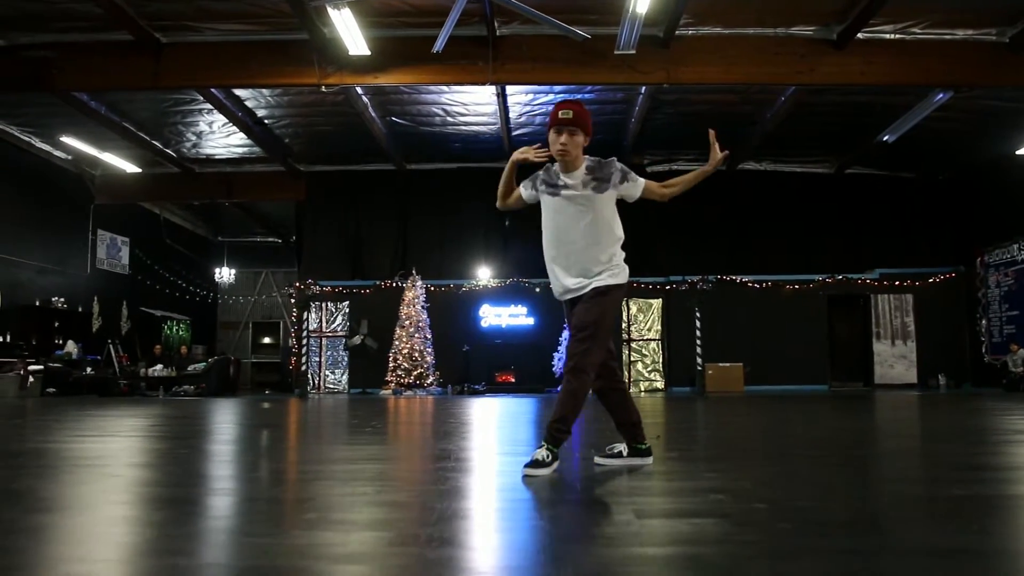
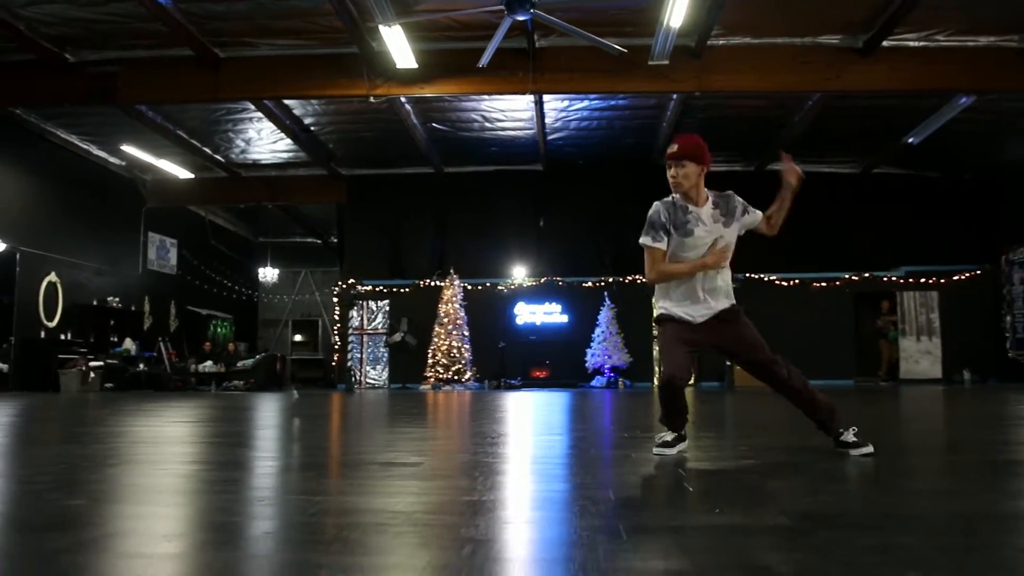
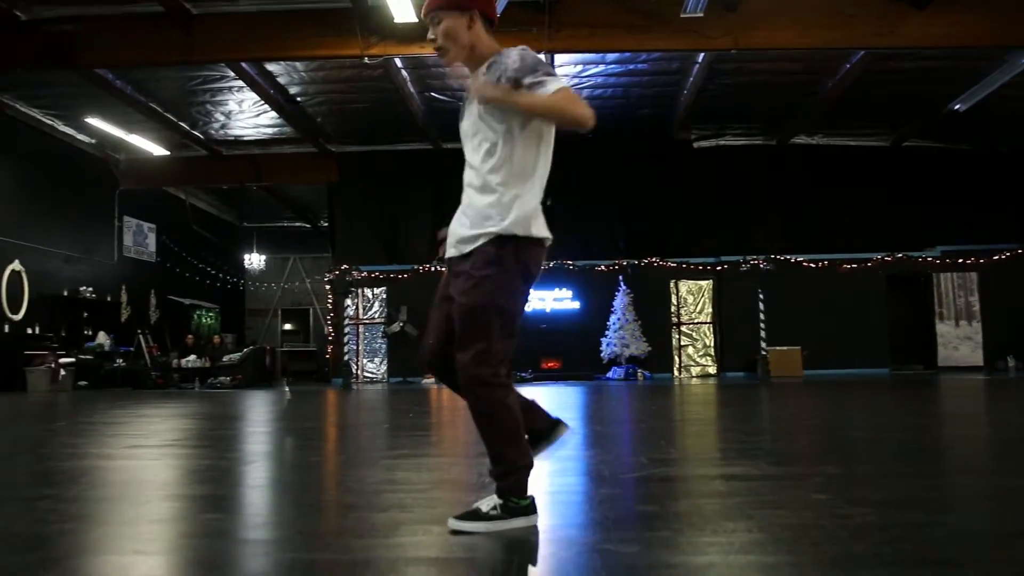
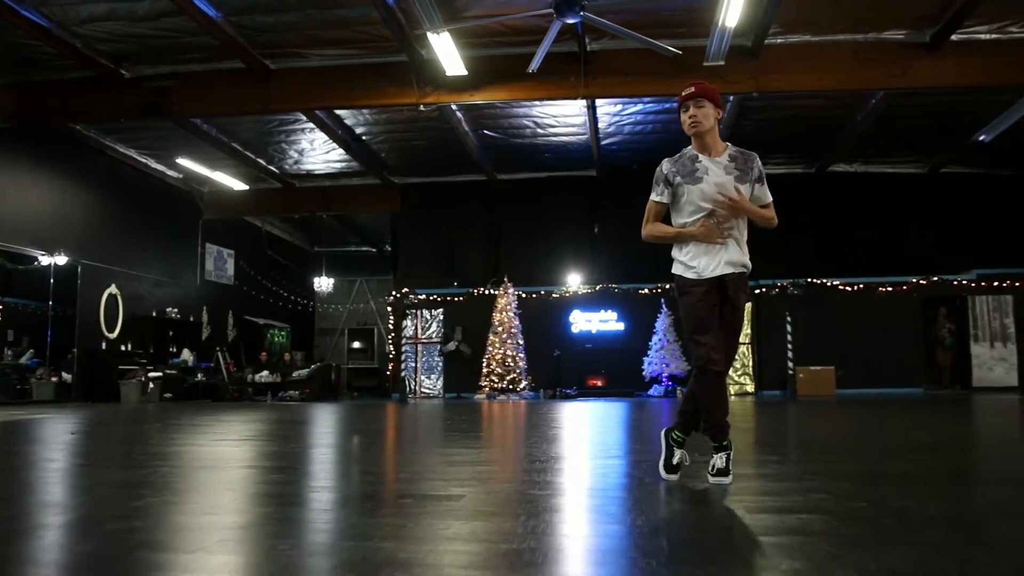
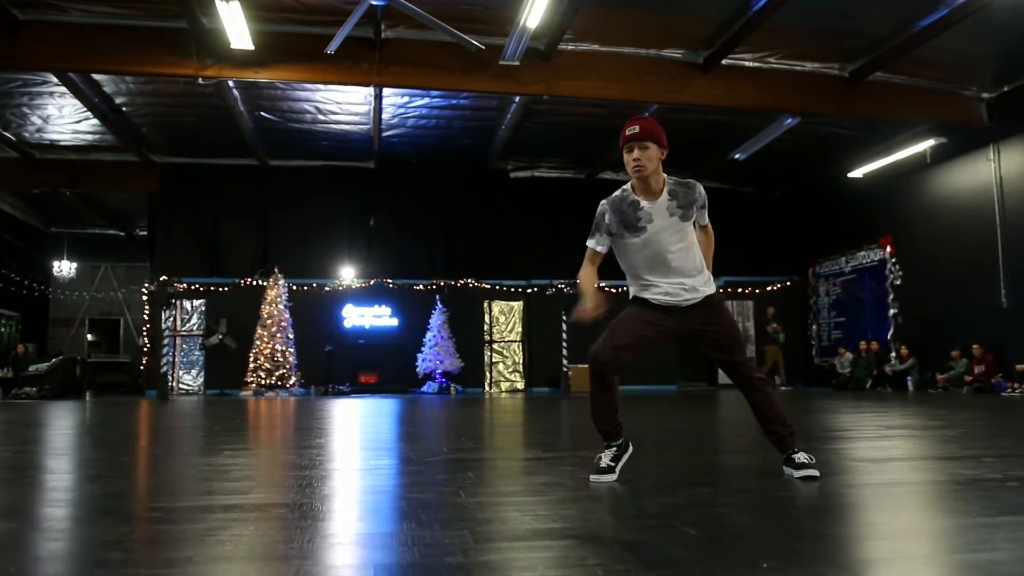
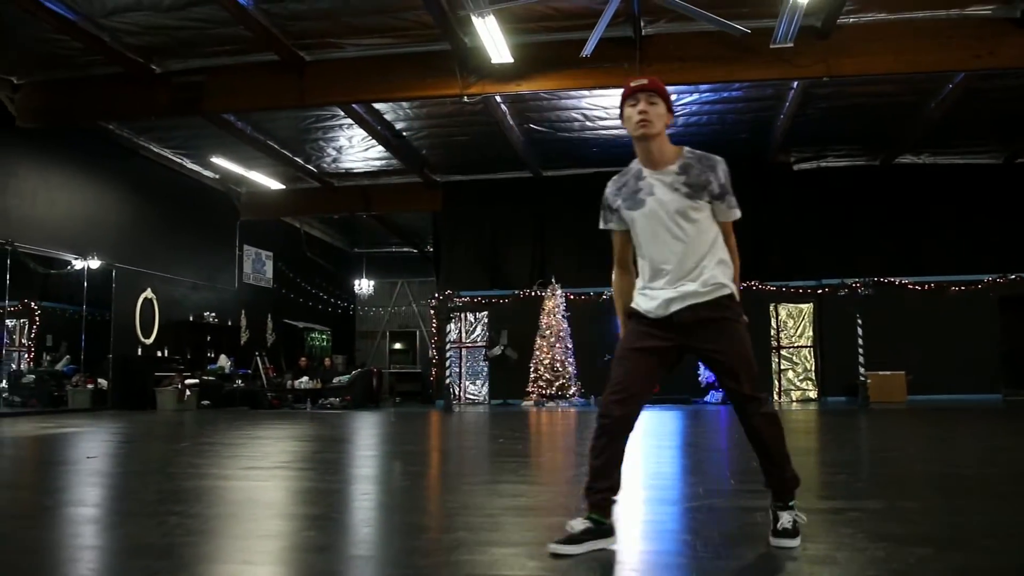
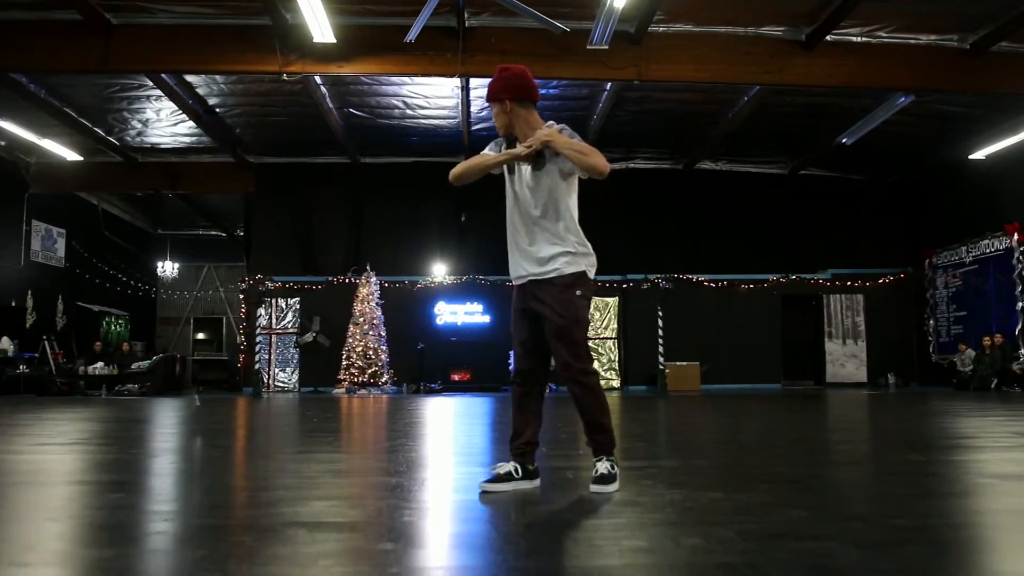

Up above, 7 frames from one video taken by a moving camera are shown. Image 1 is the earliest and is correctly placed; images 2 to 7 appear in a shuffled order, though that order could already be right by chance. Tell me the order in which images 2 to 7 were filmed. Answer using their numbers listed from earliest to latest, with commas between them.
7, 3, 6, 4, 2, 5
